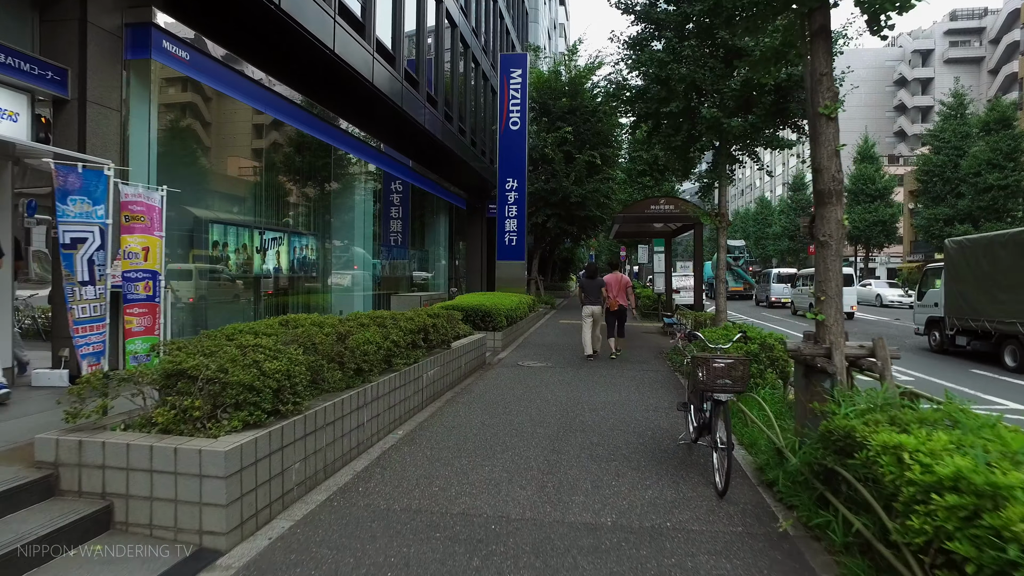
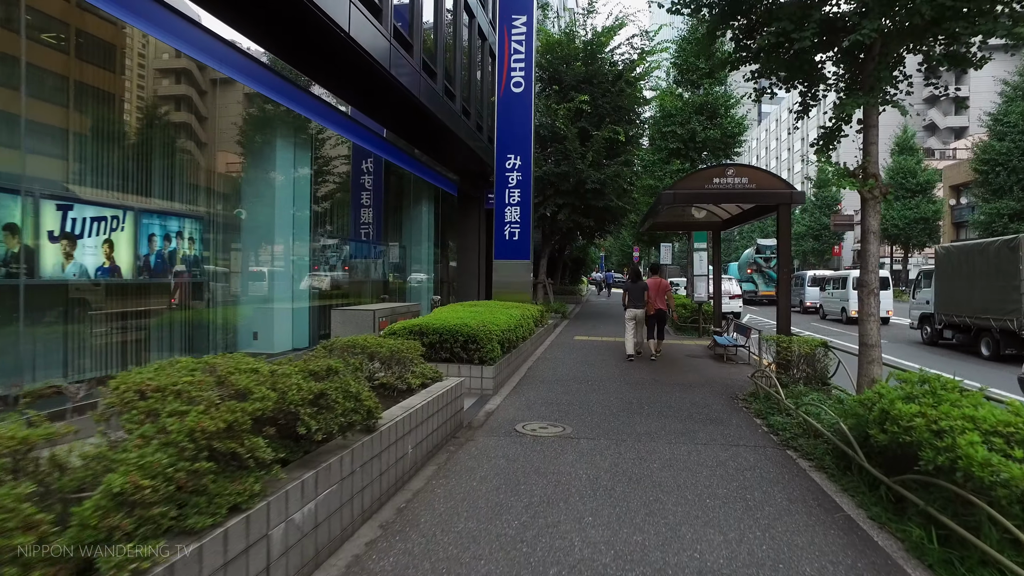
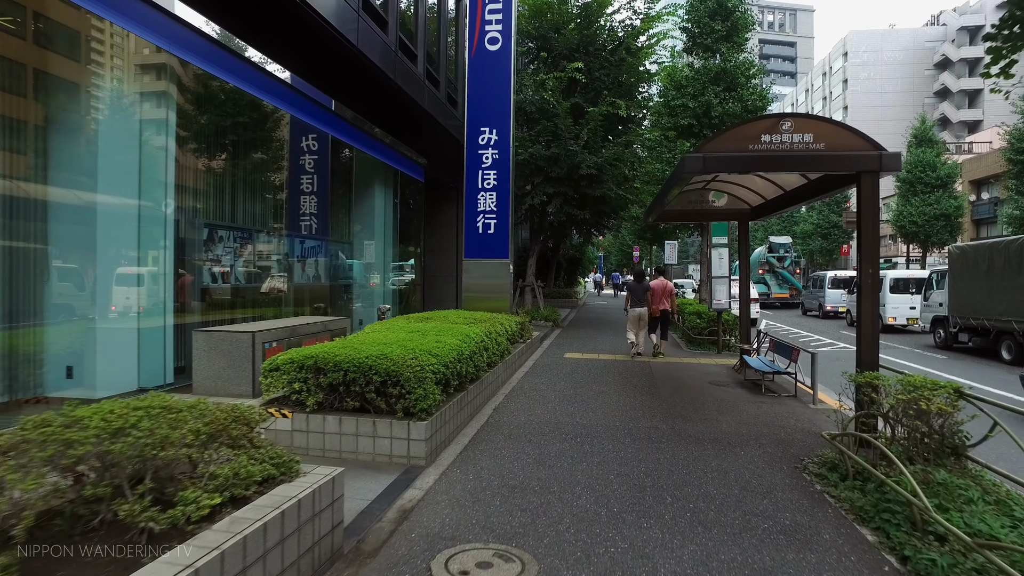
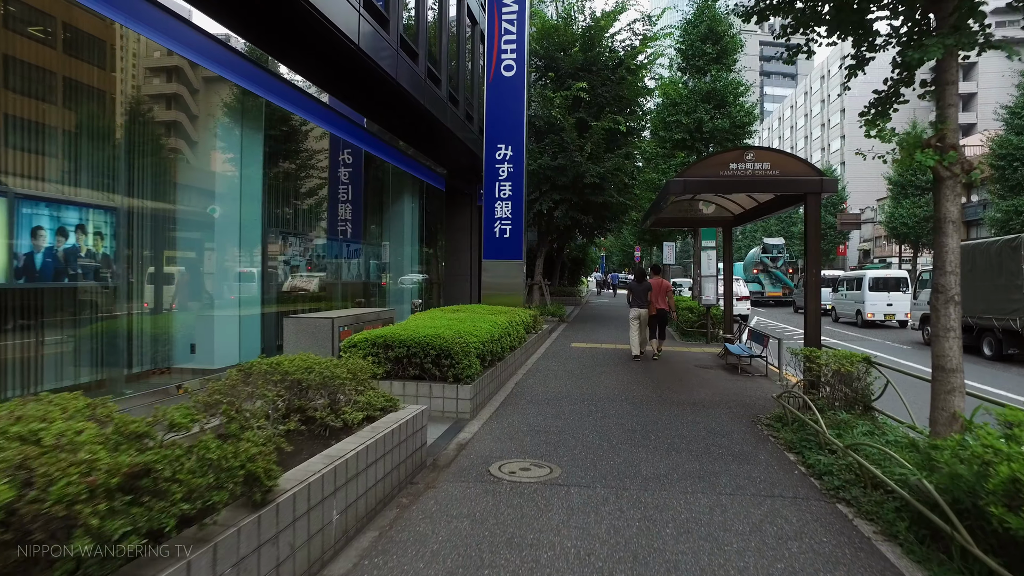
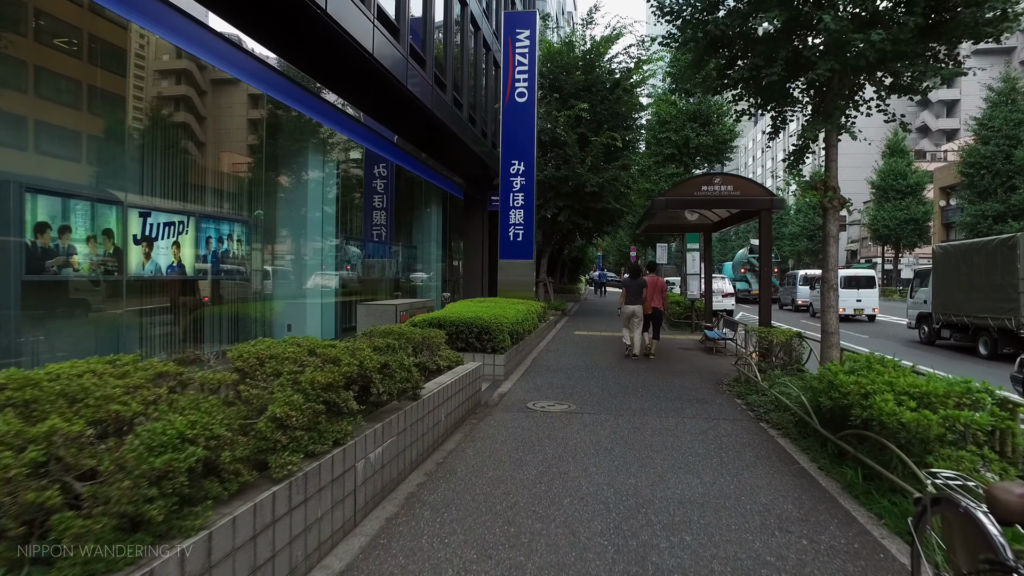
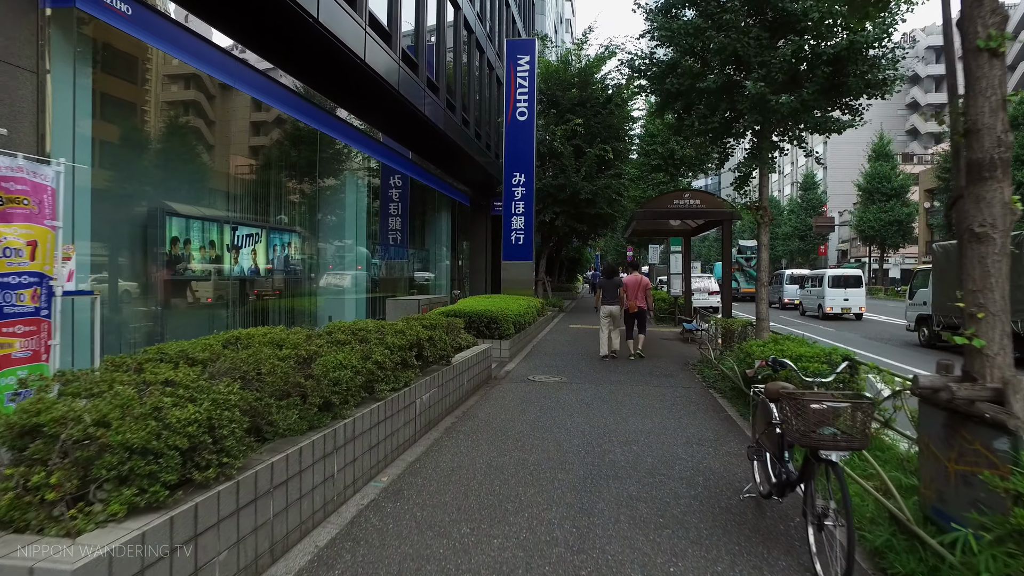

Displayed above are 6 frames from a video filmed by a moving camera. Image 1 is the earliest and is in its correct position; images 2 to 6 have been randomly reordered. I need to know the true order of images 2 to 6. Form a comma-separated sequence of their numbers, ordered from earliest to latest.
6, 5, 2, 4, 3
